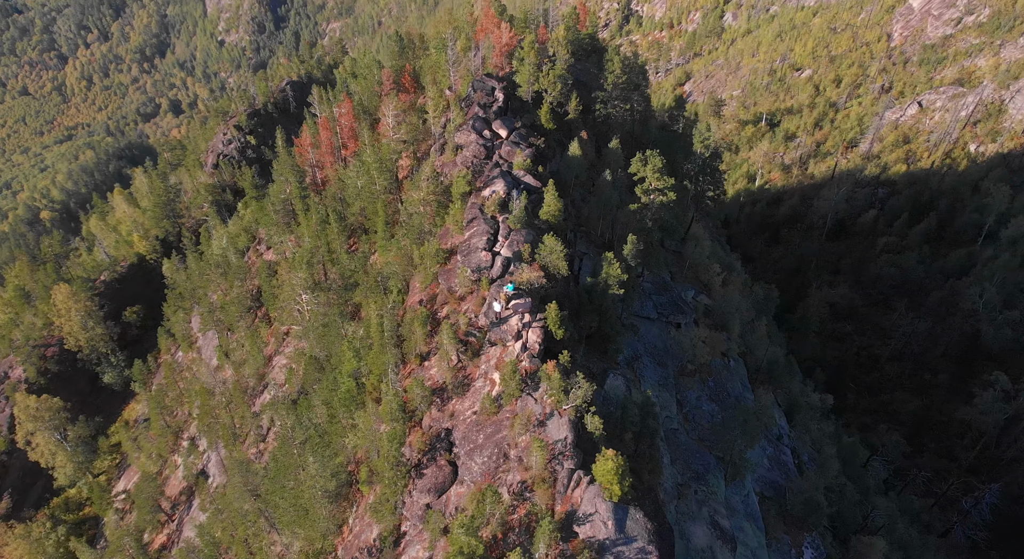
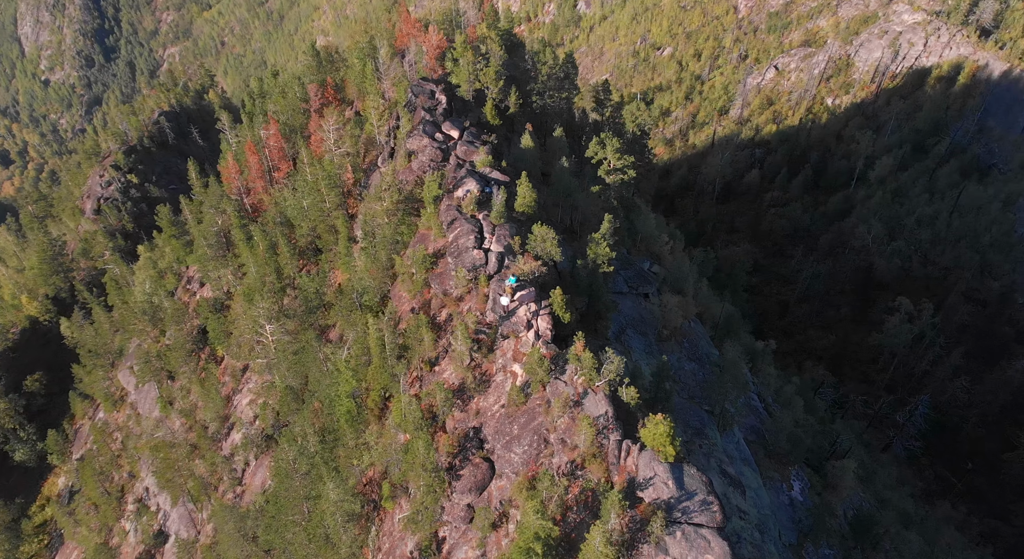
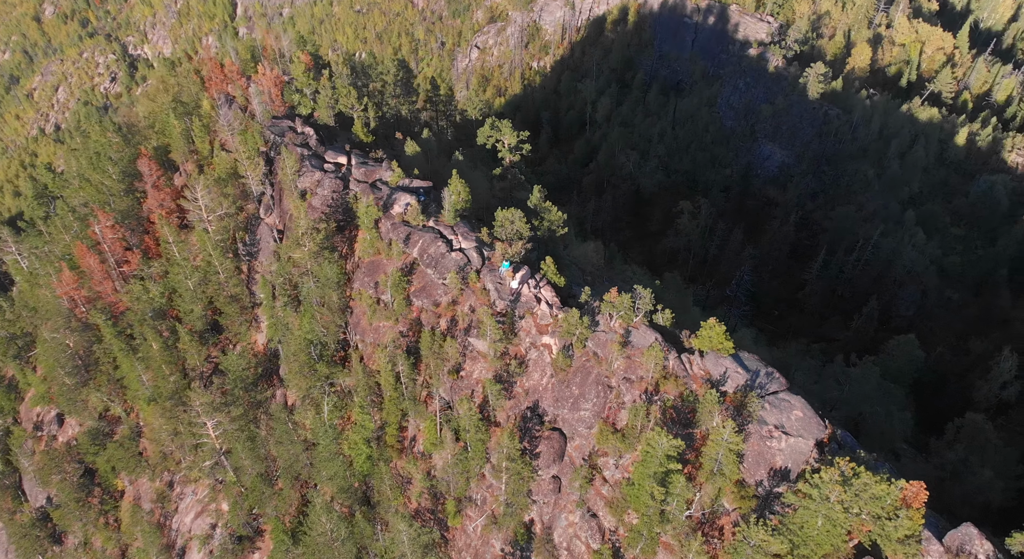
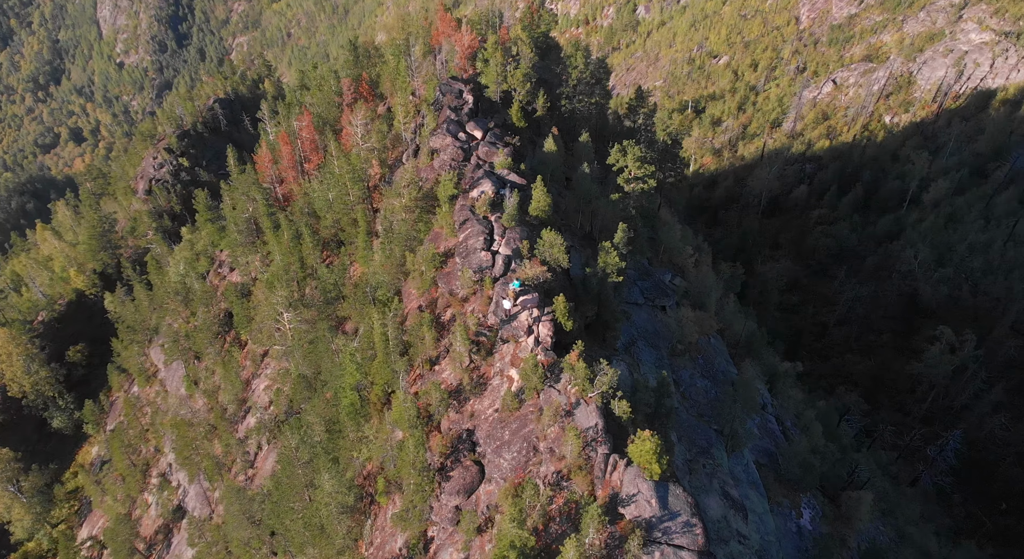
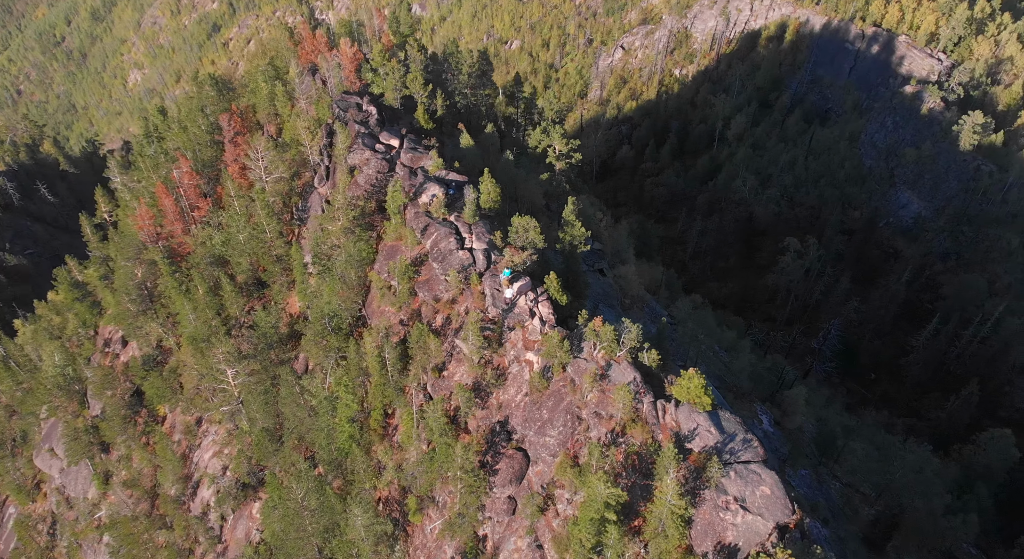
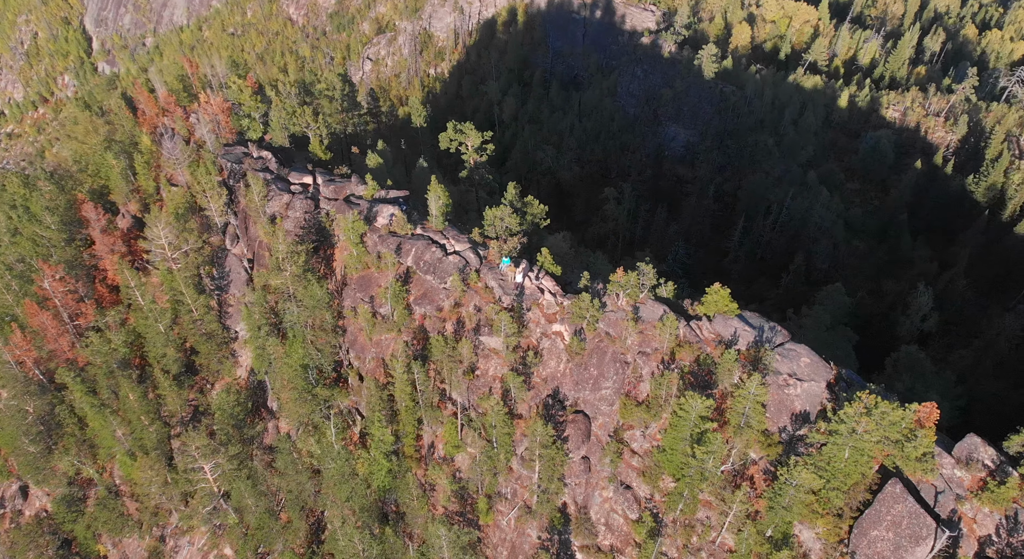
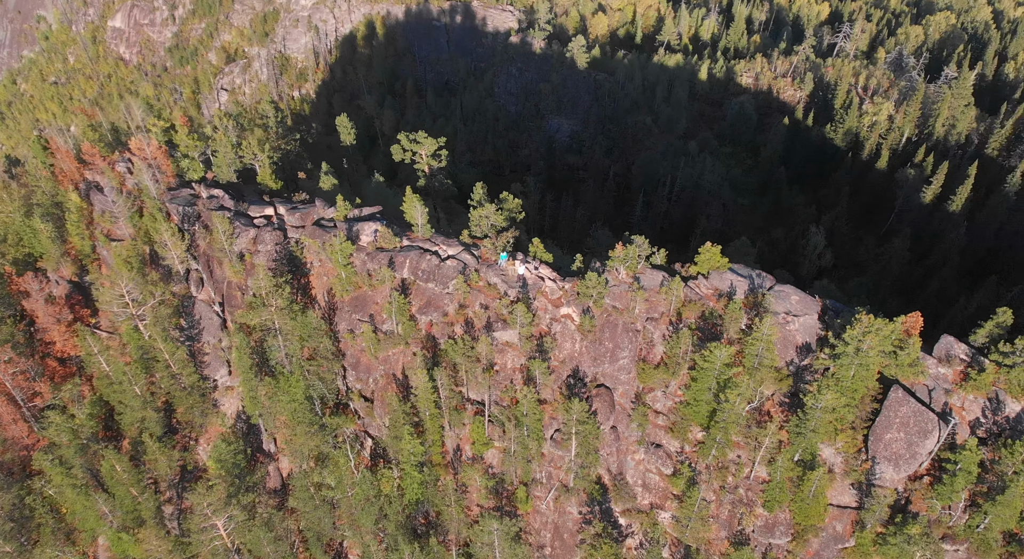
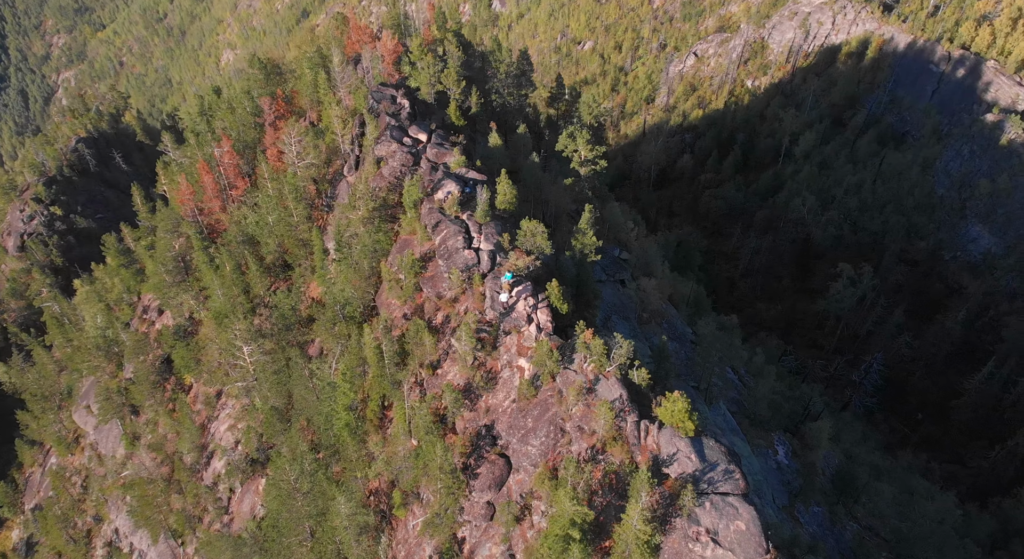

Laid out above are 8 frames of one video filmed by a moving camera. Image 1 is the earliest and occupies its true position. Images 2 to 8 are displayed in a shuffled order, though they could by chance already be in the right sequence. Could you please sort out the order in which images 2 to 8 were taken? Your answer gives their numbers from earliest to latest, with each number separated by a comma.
4, 2, 8, 5, 3, 6, 7
